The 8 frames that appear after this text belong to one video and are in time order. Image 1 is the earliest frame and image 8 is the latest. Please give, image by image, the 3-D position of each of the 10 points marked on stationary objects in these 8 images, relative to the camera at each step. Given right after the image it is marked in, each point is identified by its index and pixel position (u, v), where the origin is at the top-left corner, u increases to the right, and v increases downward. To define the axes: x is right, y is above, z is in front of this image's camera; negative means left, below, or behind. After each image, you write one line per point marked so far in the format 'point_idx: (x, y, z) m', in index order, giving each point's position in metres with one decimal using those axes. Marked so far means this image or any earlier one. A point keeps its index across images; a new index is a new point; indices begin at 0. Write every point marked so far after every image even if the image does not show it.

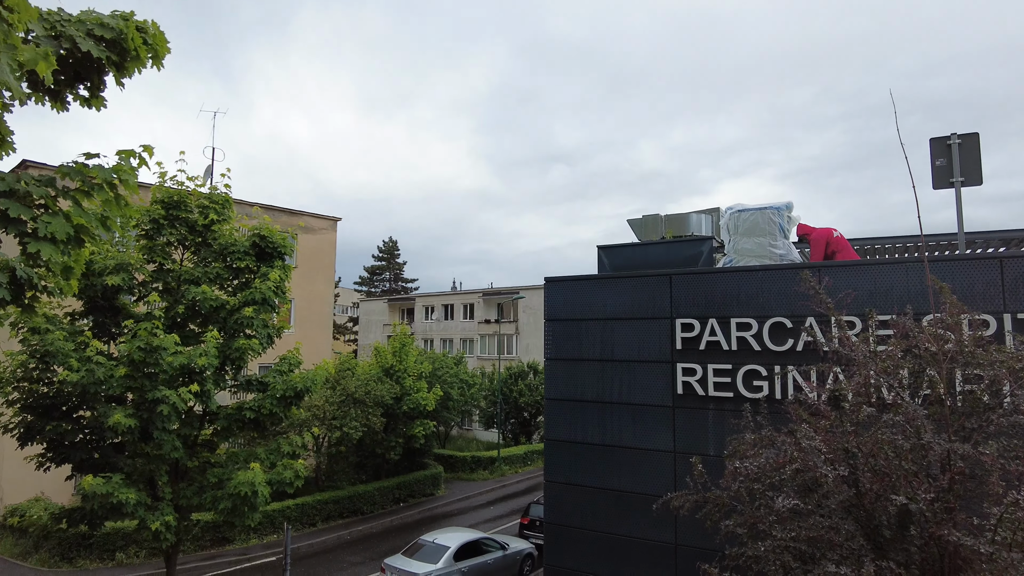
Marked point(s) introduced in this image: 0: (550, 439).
0: (+0.6, -2.4, +9.8) m
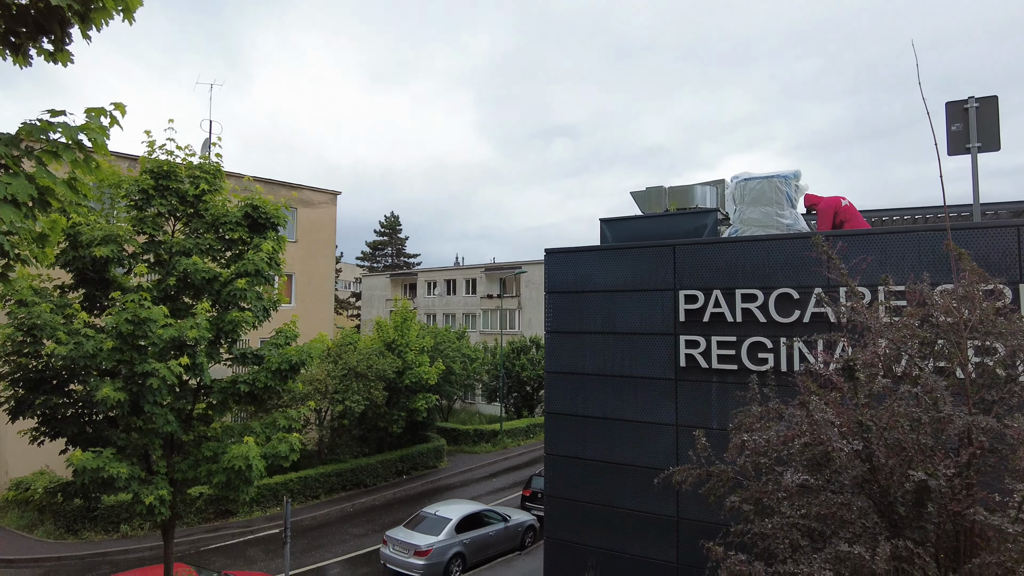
0: (+0.6, -1.9, +9.6) m
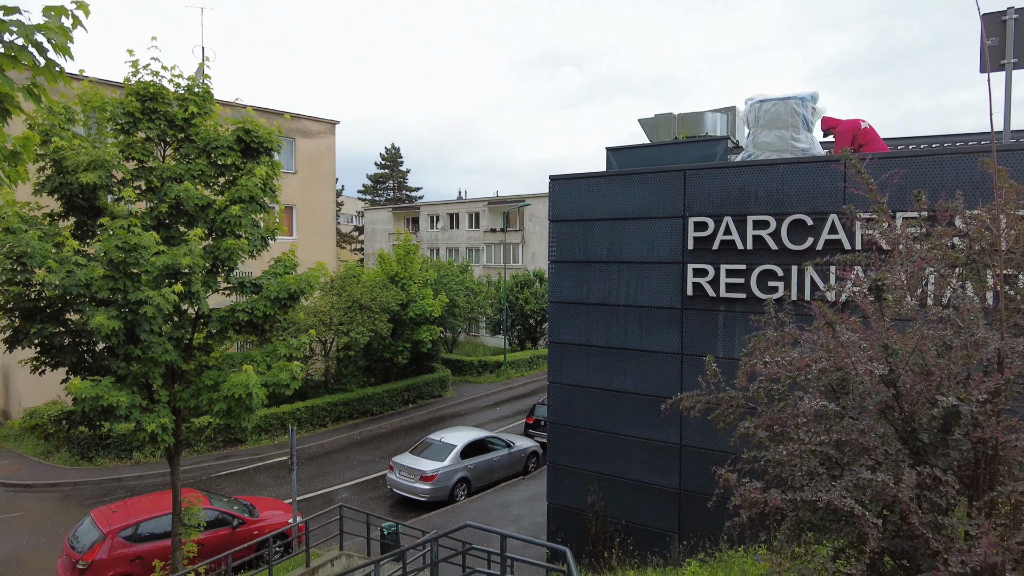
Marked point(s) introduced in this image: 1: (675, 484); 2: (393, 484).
0: (+0.6, -0.8, +9.5) m
1: (+2.2, -2.7, +8.5) m
2: (-2.9, -4.8, +15.3) m
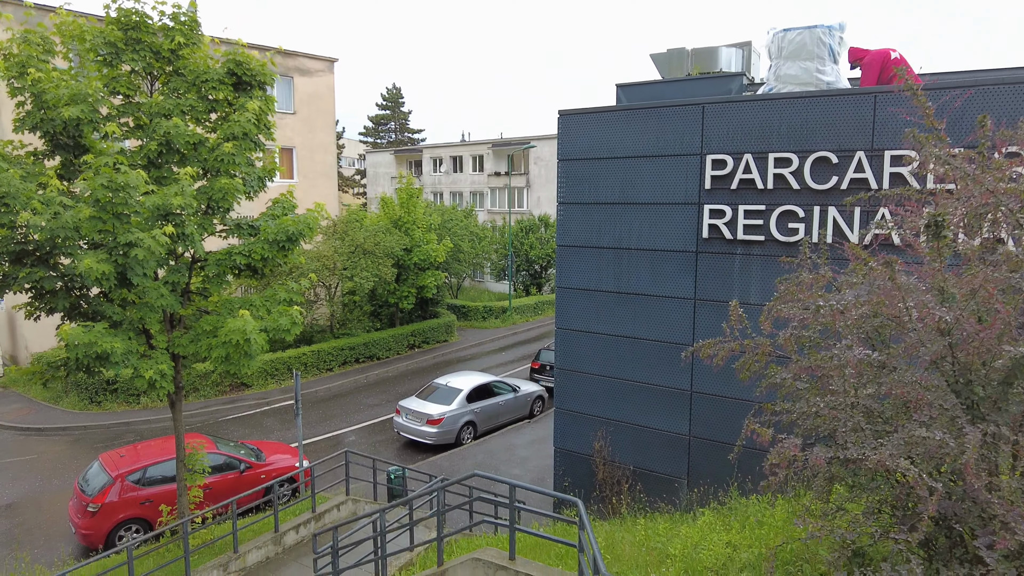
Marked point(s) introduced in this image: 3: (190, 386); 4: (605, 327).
0: (+0.7, 0.0, +9.3) m
1: (+2.3, -1.9, +8.3) m
2: (-2.8, -3.5, +15.4) m
3: (-9.6, -2.9, +18.7) m
4: (+1.3, -0.6, +8.9) m
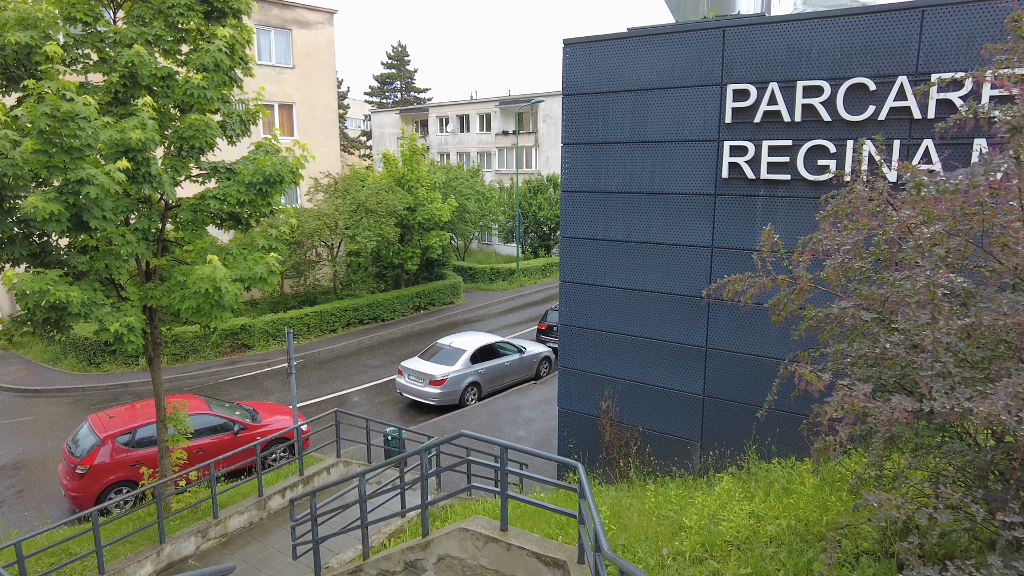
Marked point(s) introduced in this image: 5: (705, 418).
0: (+0.7, +0.7, +8.6) m
1: (+2.3, -1.3, +7.7) m
2: (-2.6, -2.4, +14.9) m
3: (-9.5, -1.7, +18.3) m
4: (+1.3, +0.1, +8.2) m
5: (+2.4, -1.6, +7.7) m
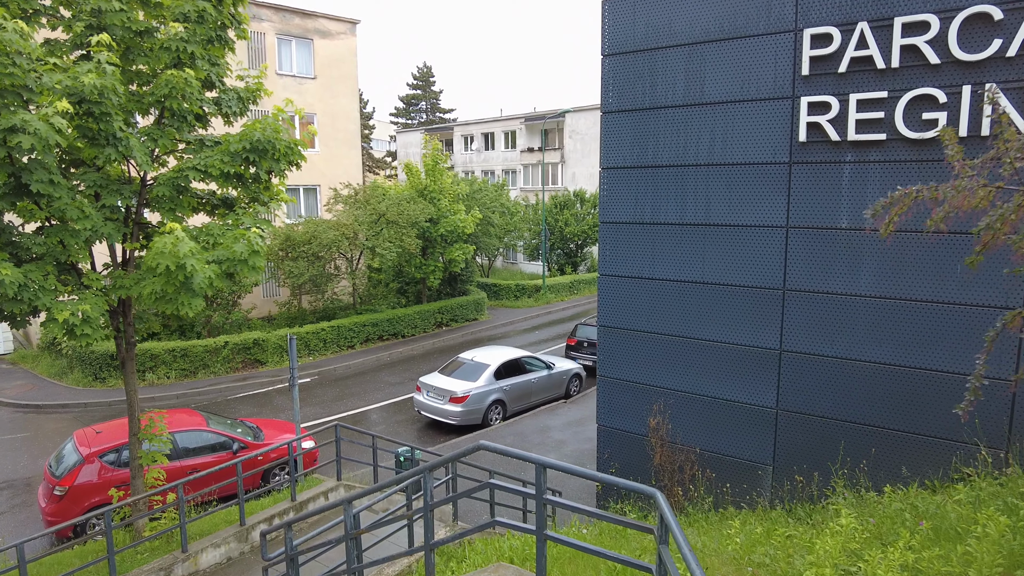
0: (+1.1, +0.8, +7.3) m
1: (+2.7, -1.2, +6.4) m
2: (-2.0, -2.6, +13.7) m
3: (-8.7, -2.1, +17.4) m
4: (+1.7, +0.2, +6.9) m
5: (+2.7, -1.5, +6.4) m
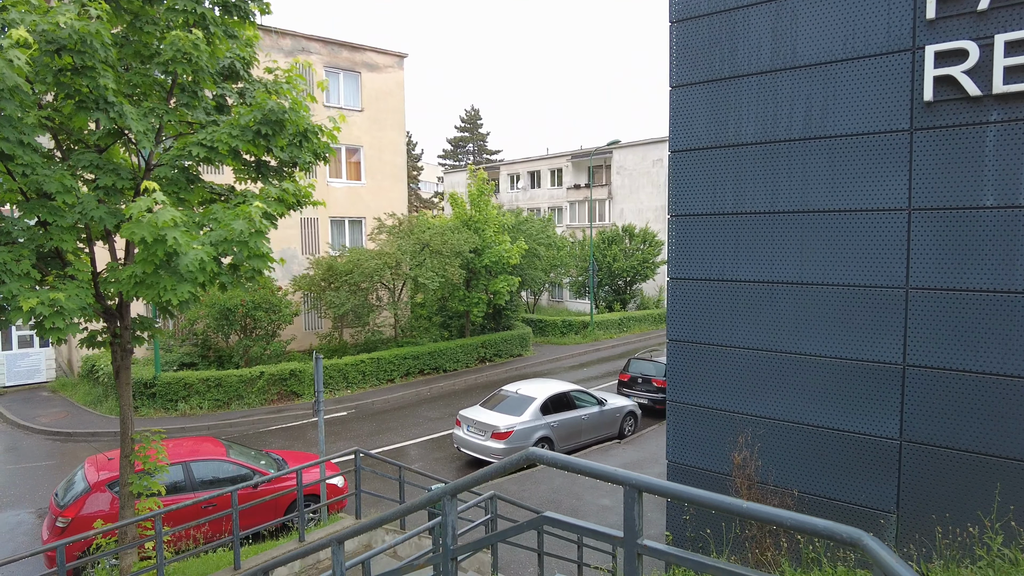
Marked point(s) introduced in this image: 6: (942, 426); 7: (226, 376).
0: (+1.6, +0.7, +6.2) m
1: (+3.1, -1.2, +5.0) m
2: (-1.1, -3.1, +12.6) m
3: (-7.5, -2.8, +16.7) m
4: (+2.2, +0.2, +5.8) m
5: (+3.2, -1.5, +5.0) m
6: (+3.3, -1.1, +4.8) m
7: (-7.6, -2.3, +16.6) m
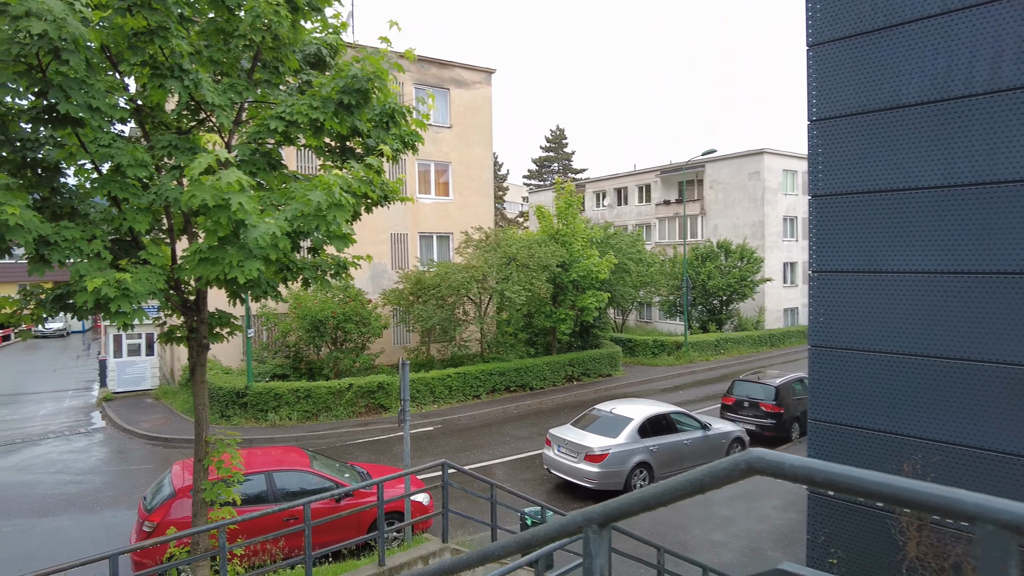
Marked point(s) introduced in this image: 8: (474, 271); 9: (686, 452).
0: (+2.6, +0.8, +5.2) m
1: (+3.8, -1.1, +3.8) m
2: (+0.7, -3.3, +11.7) m
3: (-5.1, -3.1, +16.7) m
4: (+3.0, +0.2, +4.7) m
5: (+3.9, -1.4, +3.7) m
6: (+4.1, -1.0, +3.5) m
7: (-5.2, -2.6, +16.6) m
8: (-1.2, +0.5, +20.0) m
9: (+3.3, -3.1, +12.0) m
